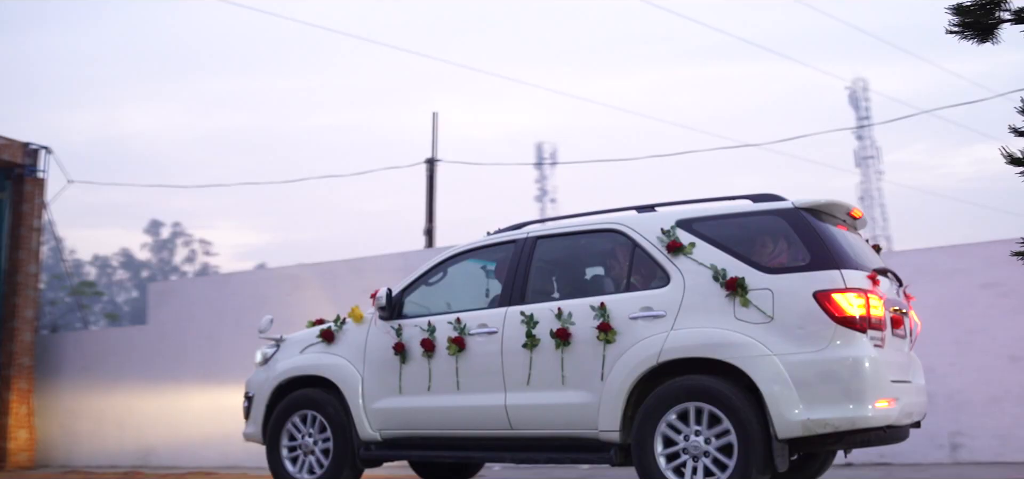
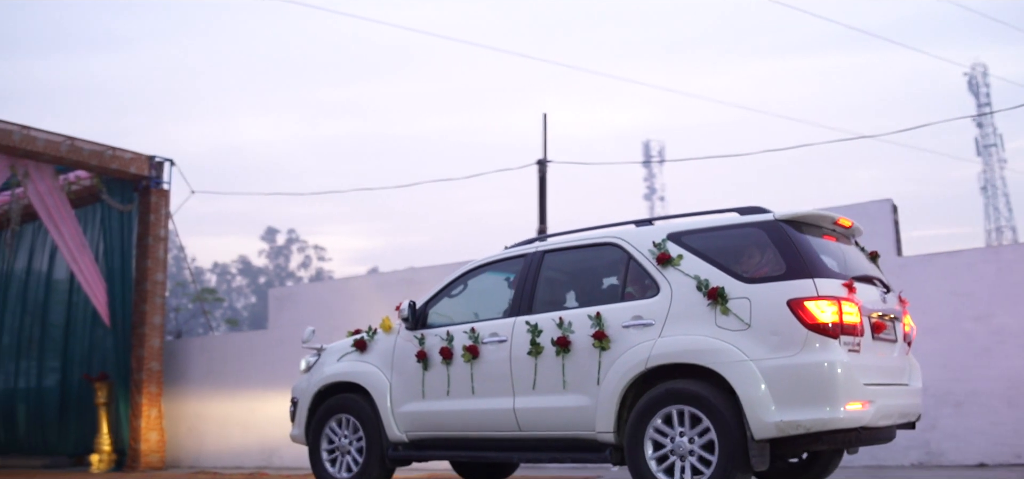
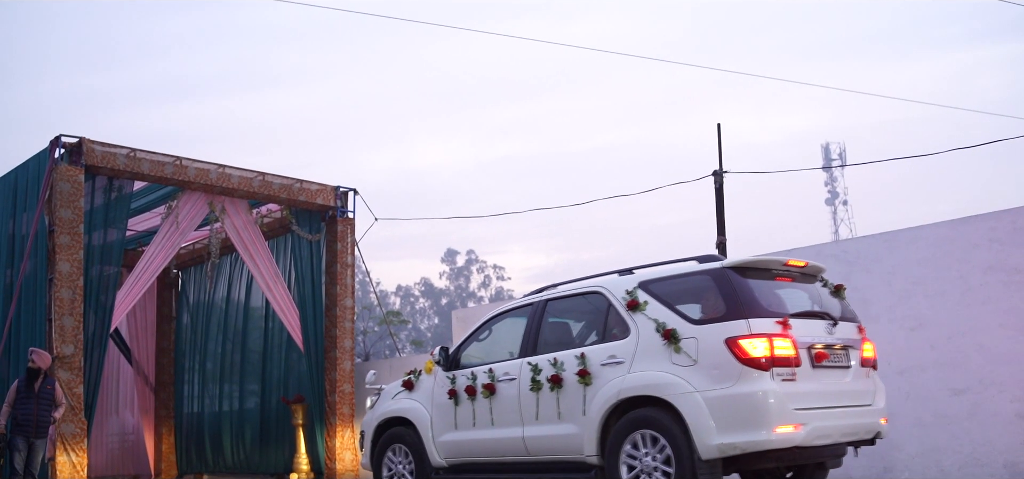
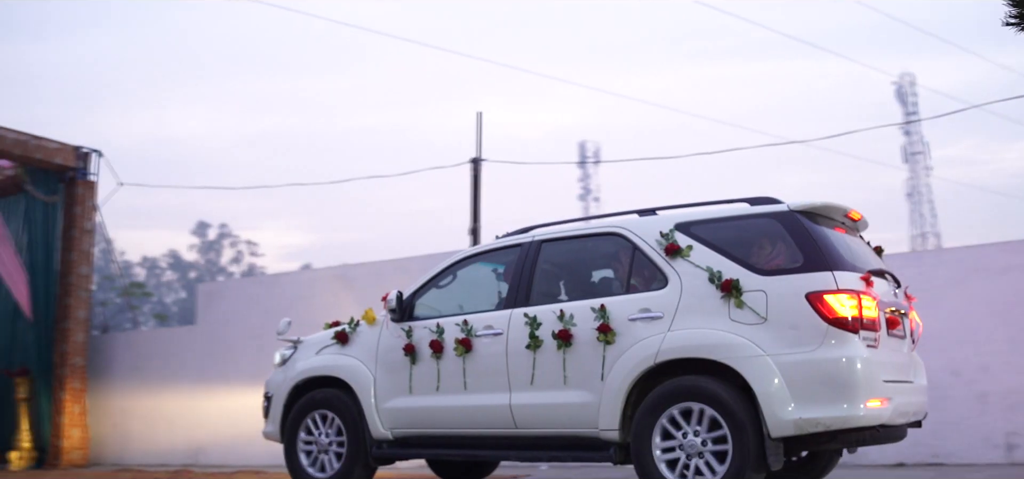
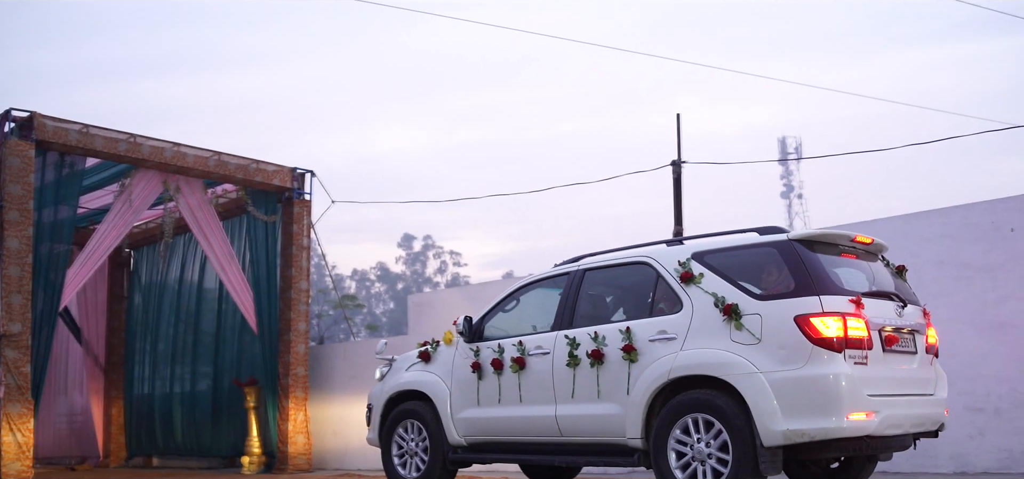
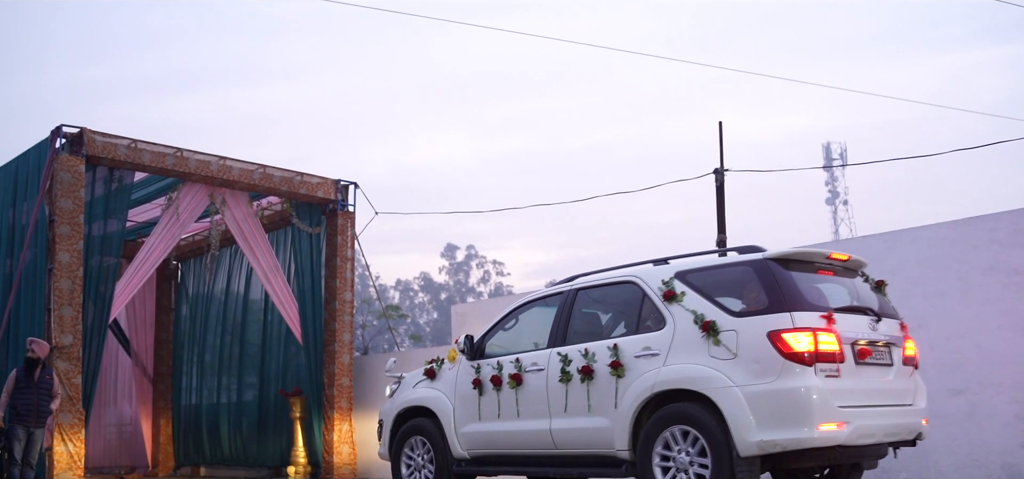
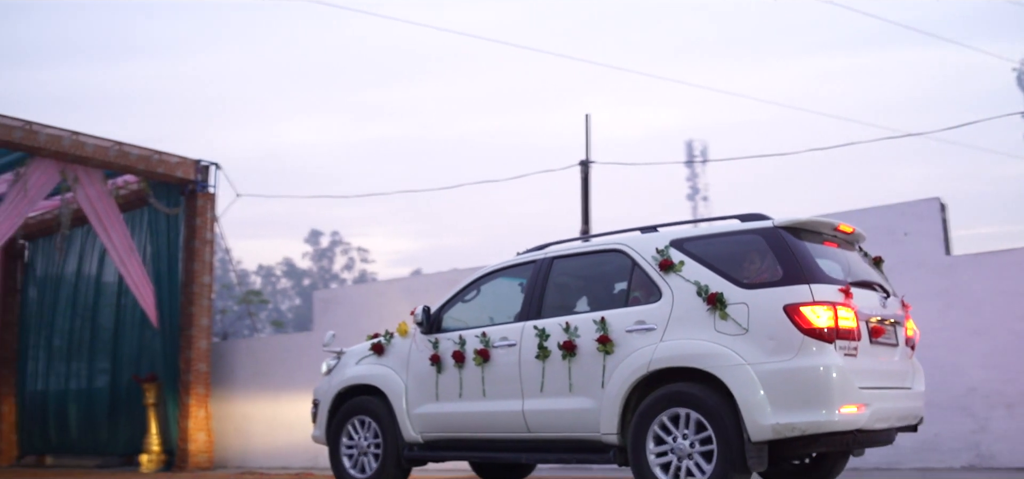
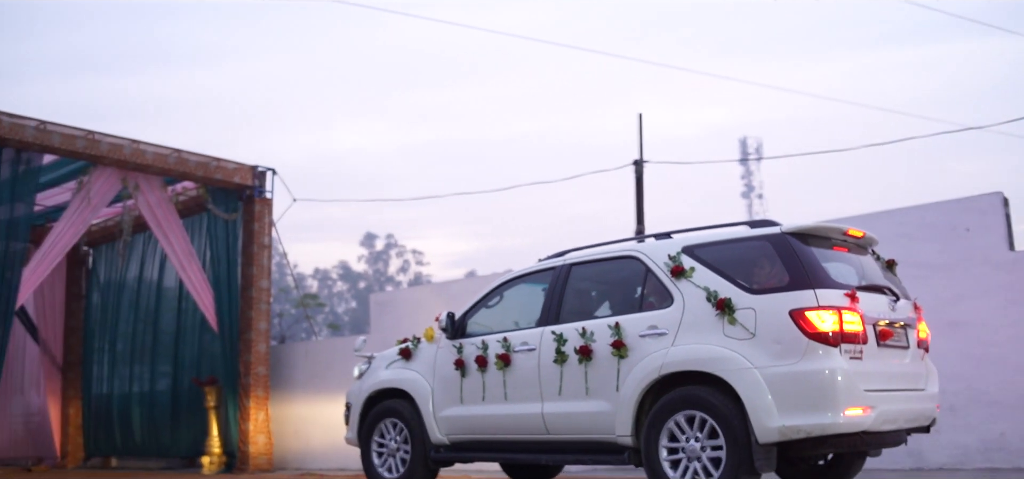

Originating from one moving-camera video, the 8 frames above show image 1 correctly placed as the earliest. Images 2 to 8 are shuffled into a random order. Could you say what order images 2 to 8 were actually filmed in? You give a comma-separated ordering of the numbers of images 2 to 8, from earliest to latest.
4, 2, 7, 8, 5, 6, 3
